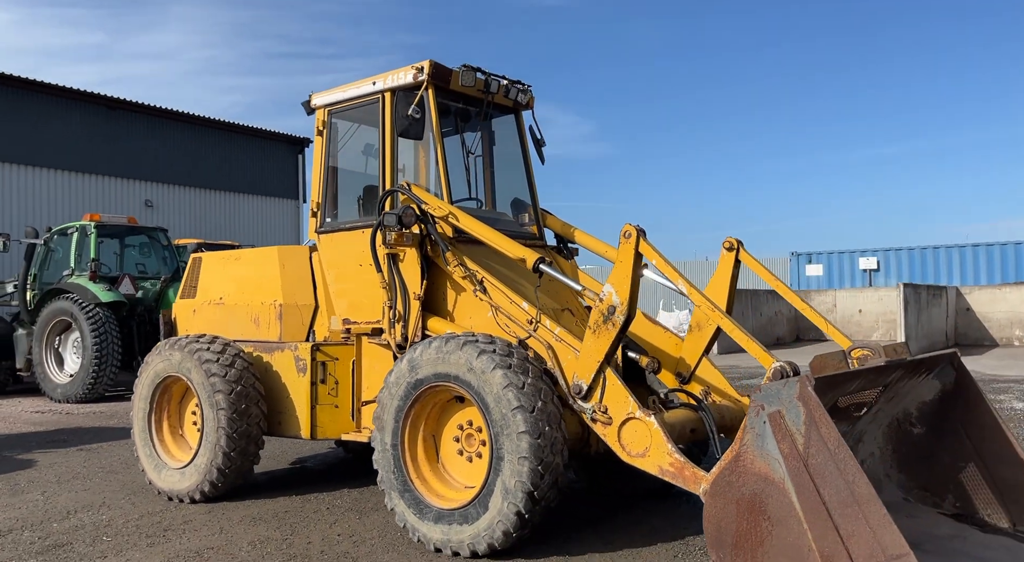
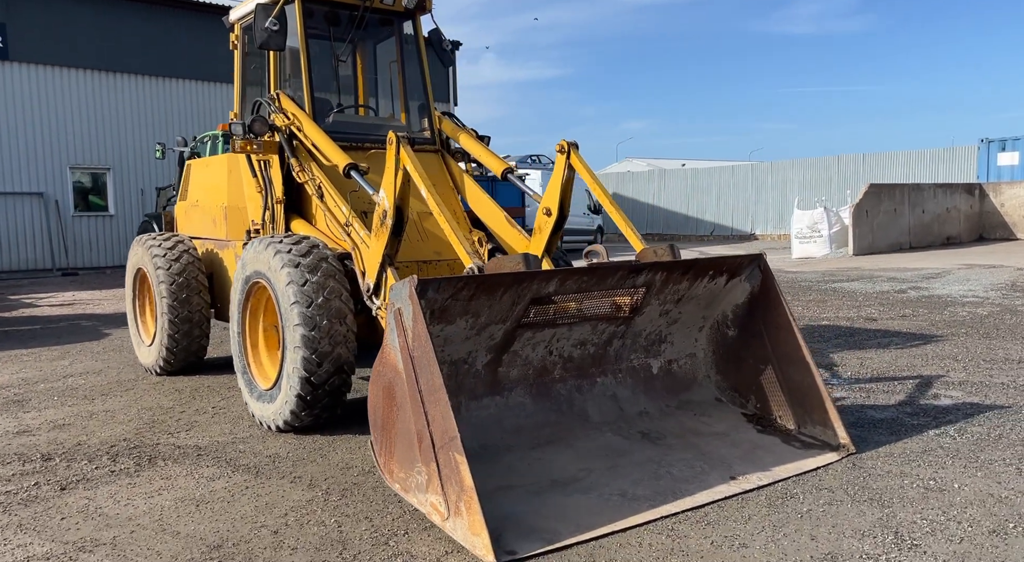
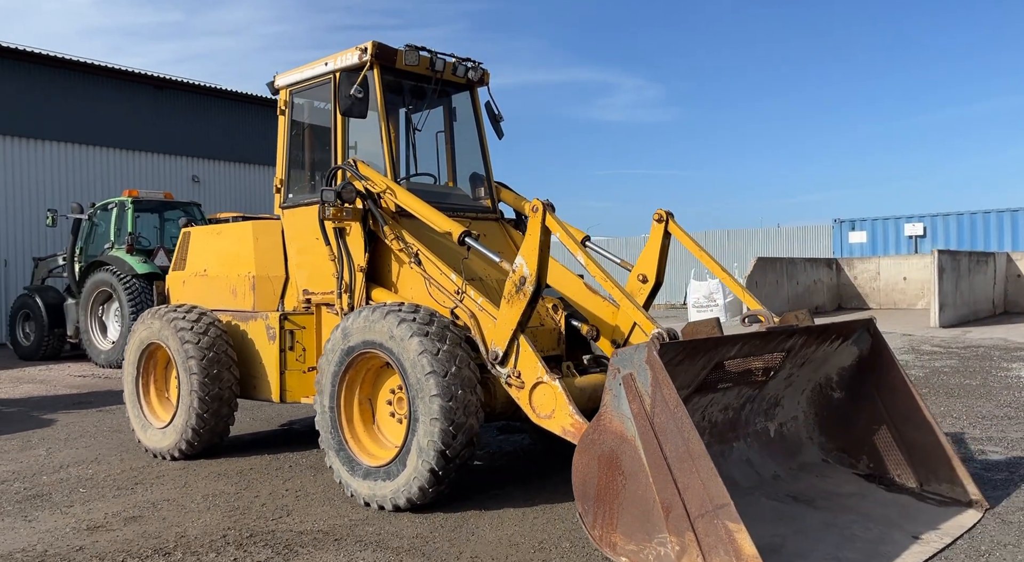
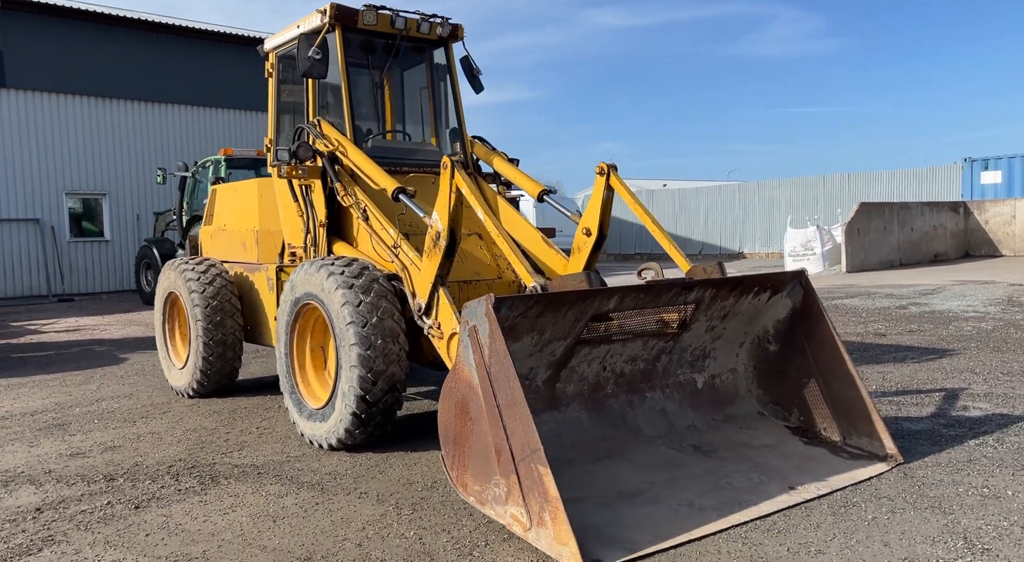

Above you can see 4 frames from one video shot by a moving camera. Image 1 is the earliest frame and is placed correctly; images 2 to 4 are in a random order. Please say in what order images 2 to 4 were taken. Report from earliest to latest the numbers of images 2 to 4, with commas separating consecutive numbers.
3, 4, 2
